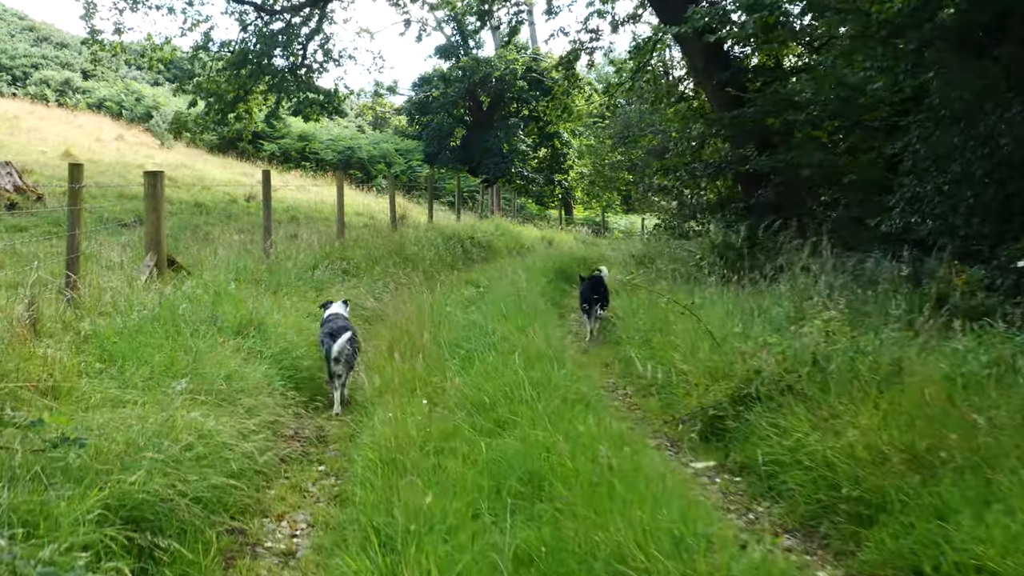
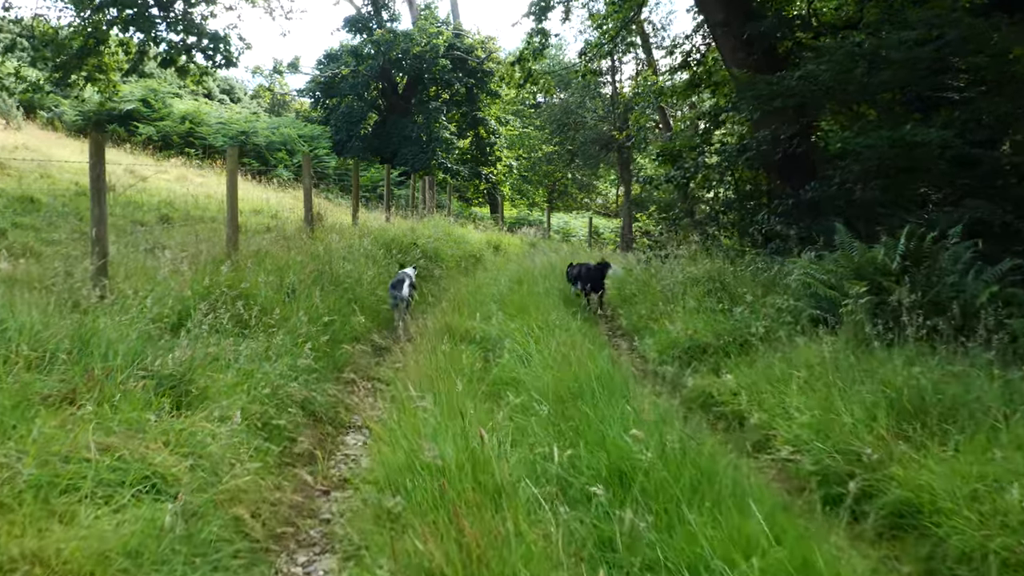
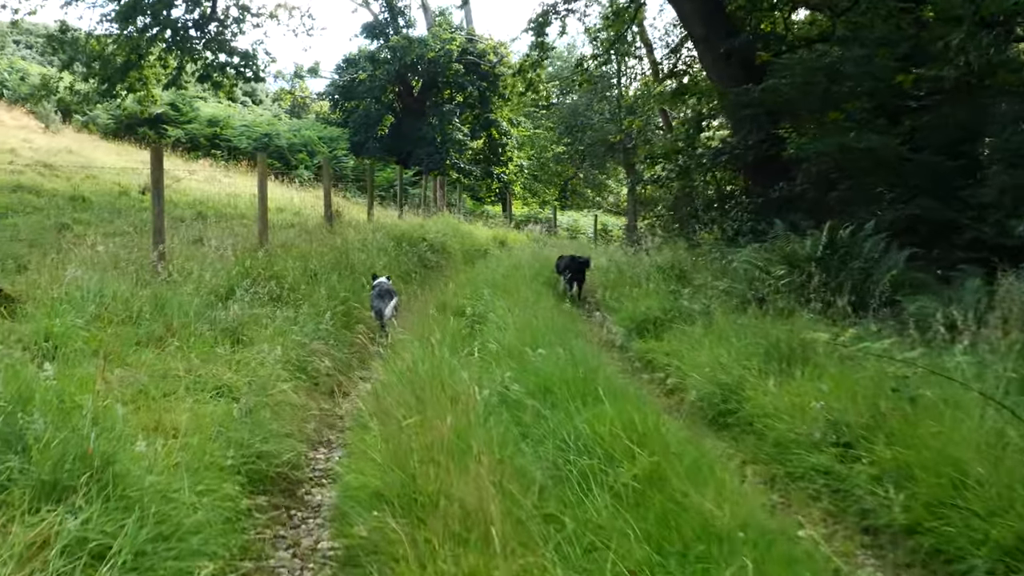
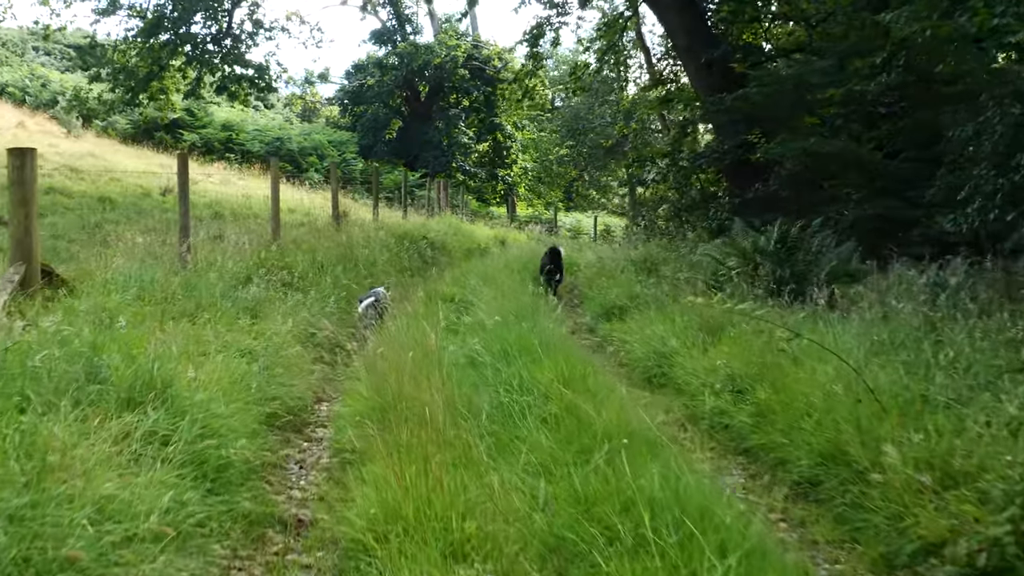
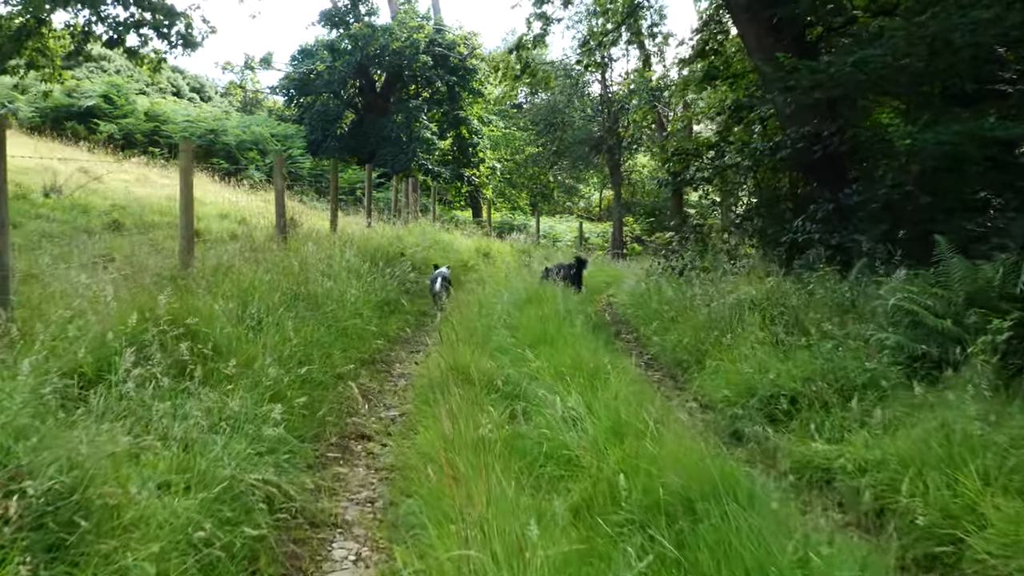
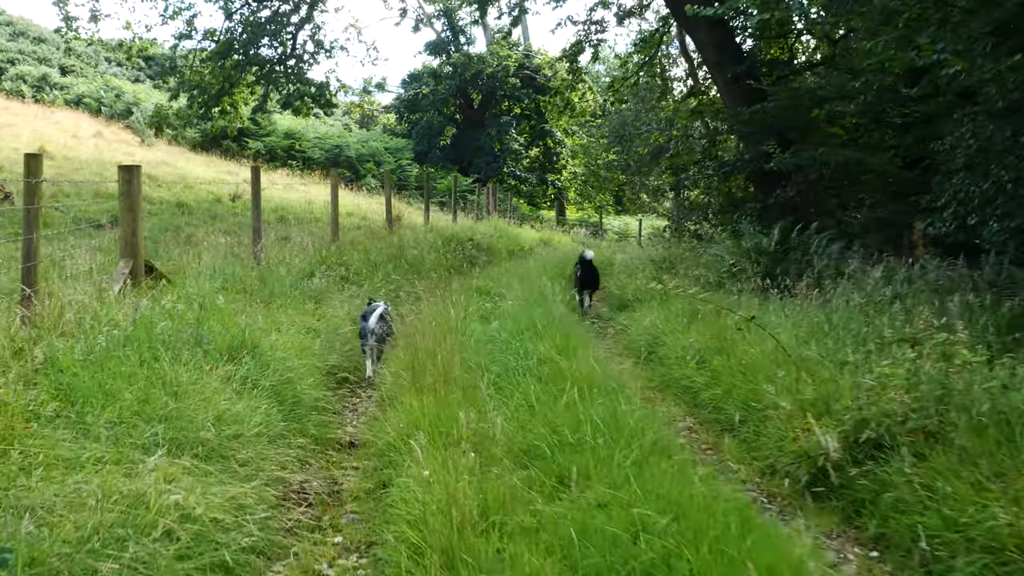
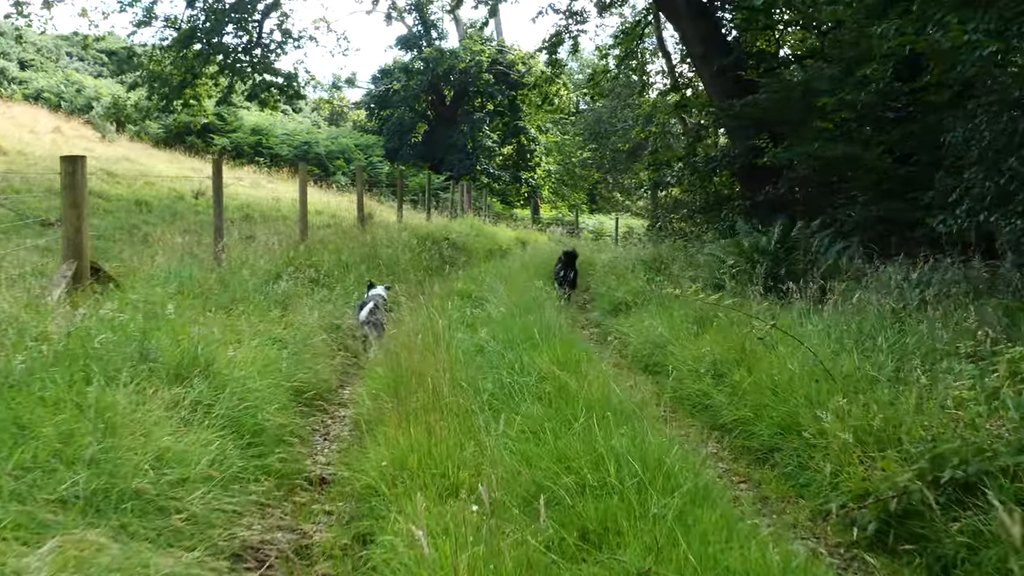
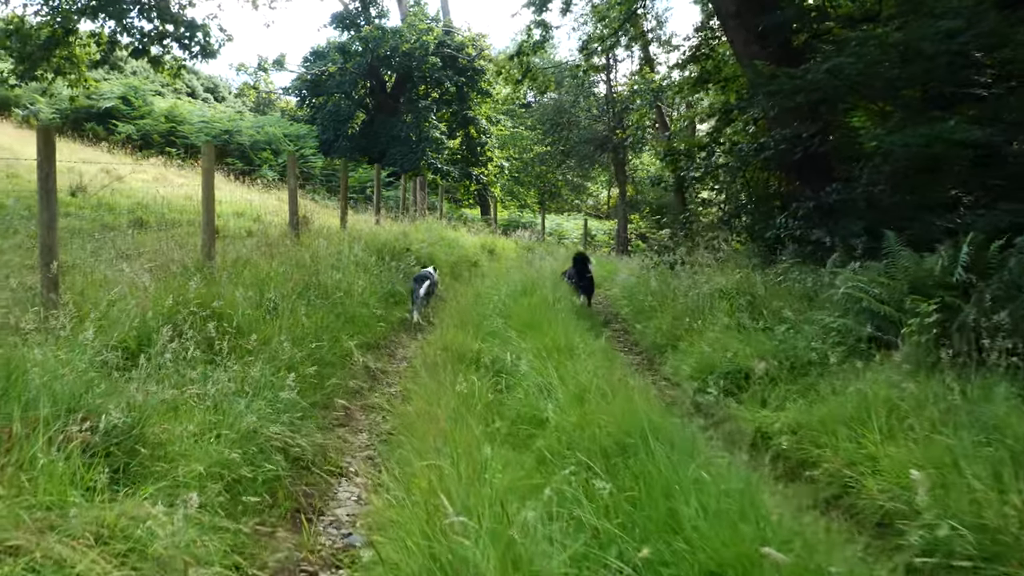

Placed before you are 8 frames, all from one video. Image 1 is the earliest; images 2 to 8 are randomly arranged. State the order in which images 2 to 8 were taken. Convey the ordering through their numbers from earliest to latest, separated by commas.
6, 7, 4, 3, 2, 8, 5
